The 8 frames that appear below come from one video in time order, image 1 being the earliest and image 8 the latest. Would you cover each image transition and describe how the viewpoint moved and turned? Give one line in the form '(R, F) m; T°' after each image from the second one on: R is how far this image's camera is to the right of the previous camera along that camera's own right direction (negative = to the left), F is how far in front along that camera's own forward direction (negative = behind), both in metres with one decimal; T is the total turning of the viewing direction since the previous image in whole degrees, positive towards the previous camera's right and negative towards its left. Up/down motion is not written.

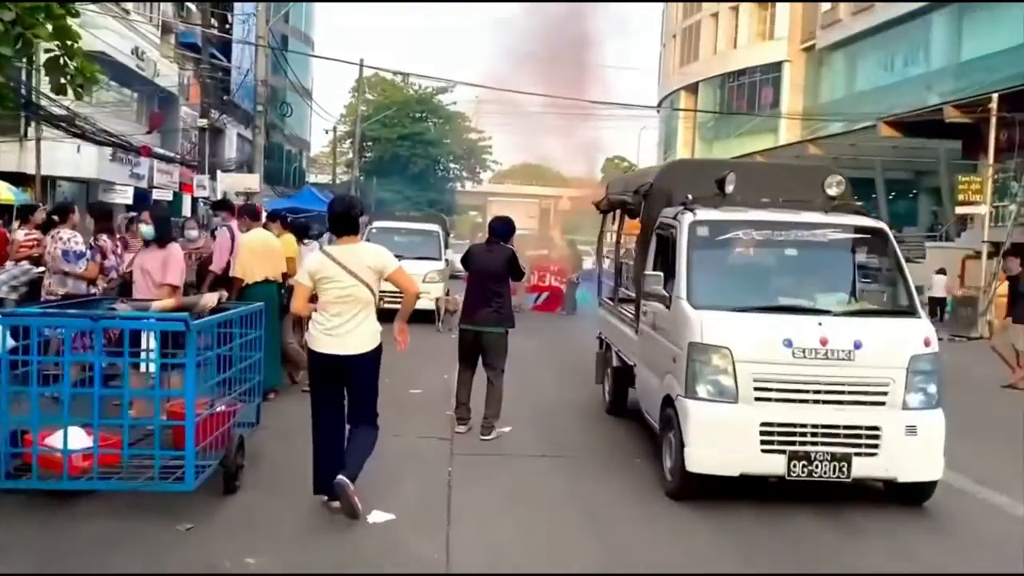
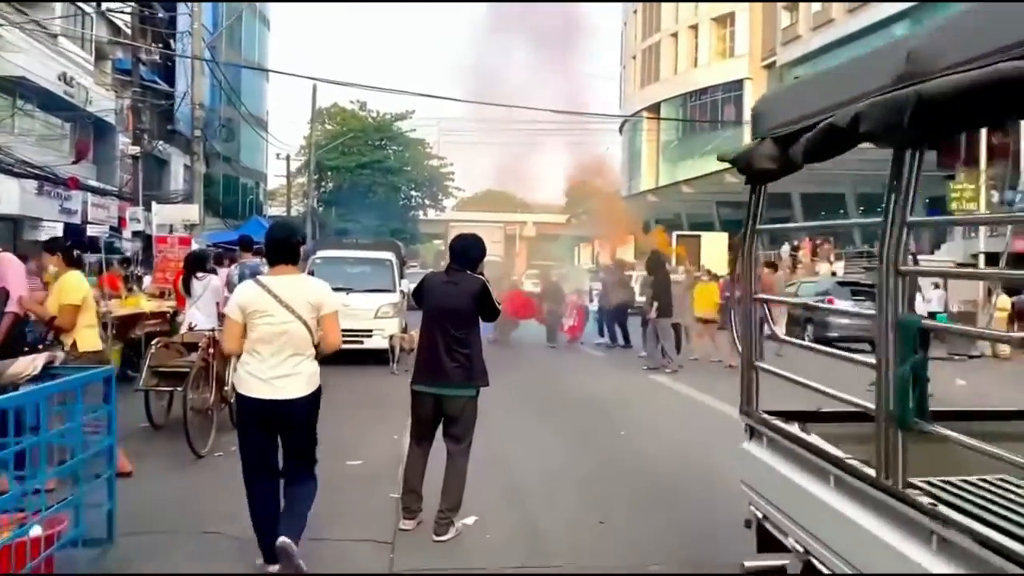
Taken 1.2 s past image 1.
(0.0, +1.4) m; +2°
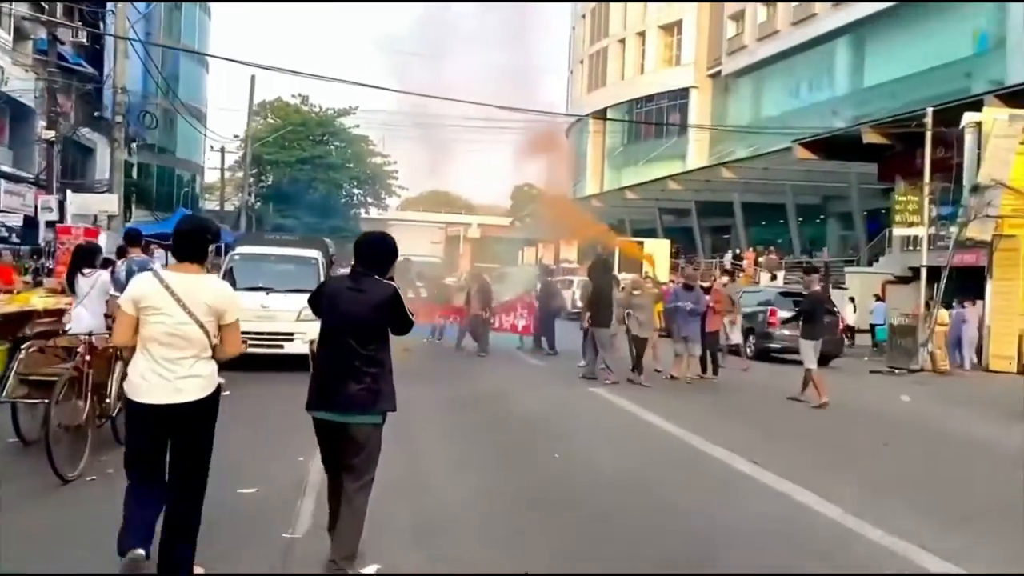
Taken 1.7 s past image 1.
(+0.1, +0.6) m; +4°
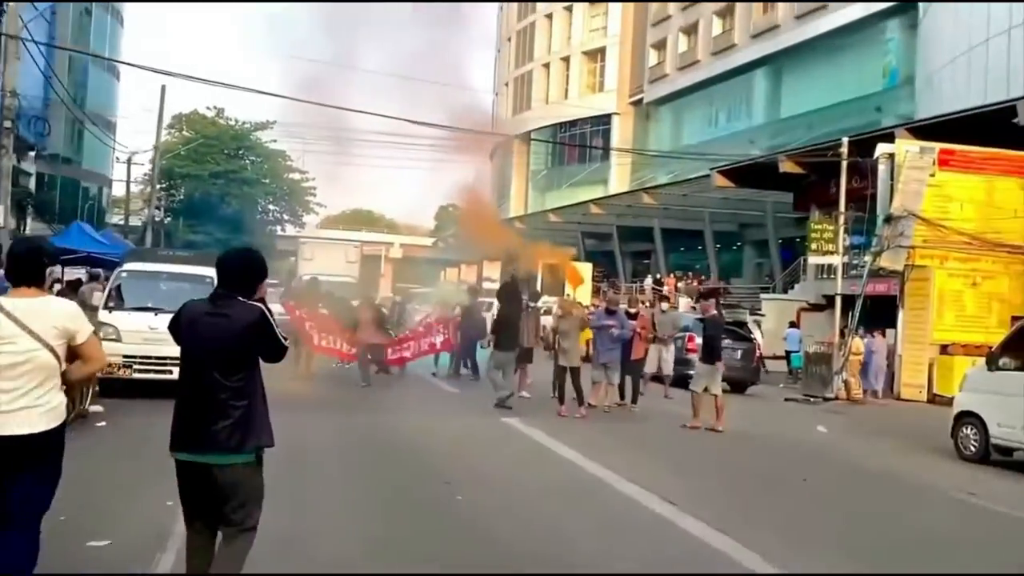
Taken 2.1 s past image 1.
(+0.1, +0.5) m; +5°
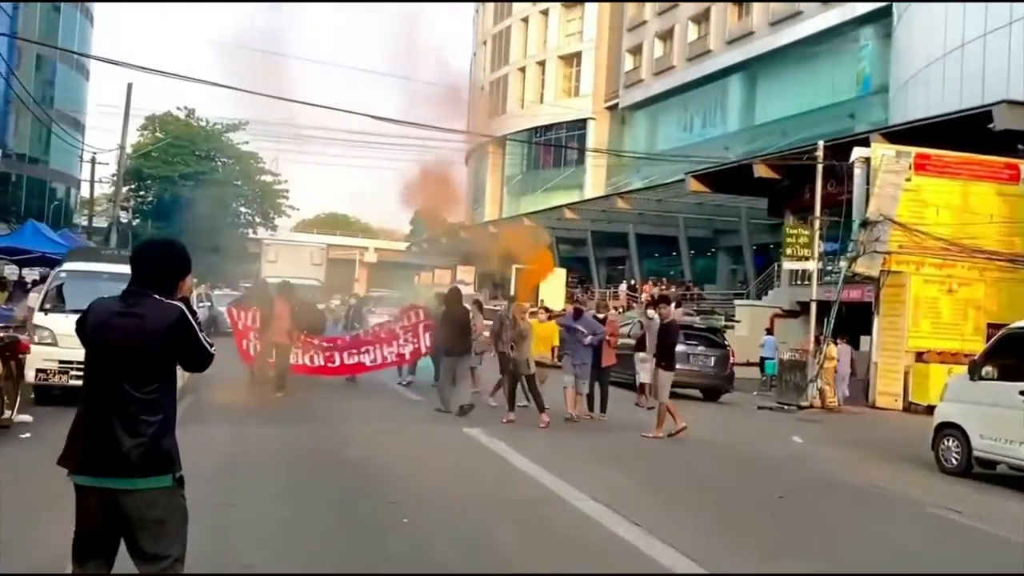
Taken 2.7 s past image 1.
(+0.1, +0.4) m; +2°
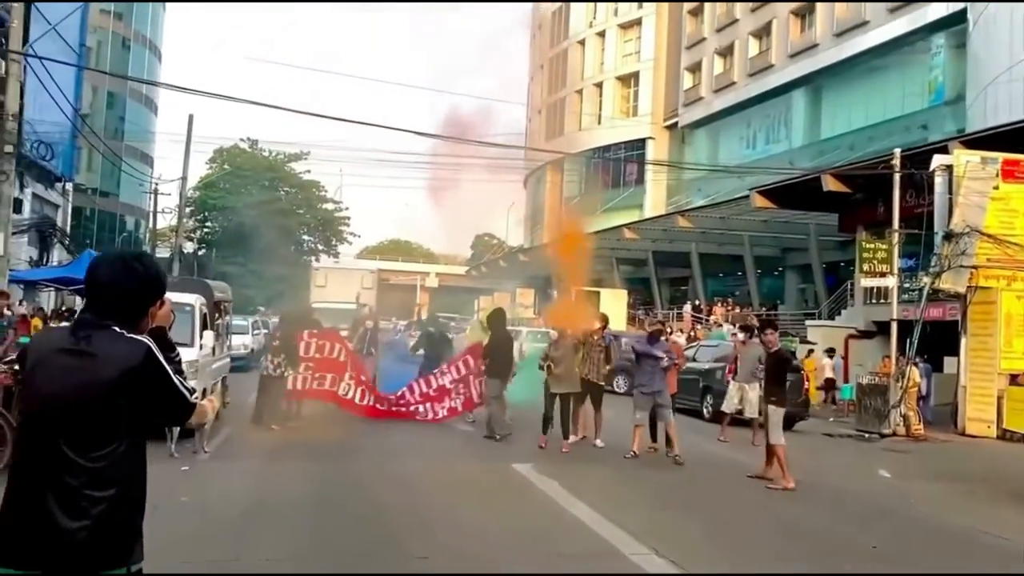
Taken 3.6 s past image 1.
(+0.1, +0.7) m; -4°
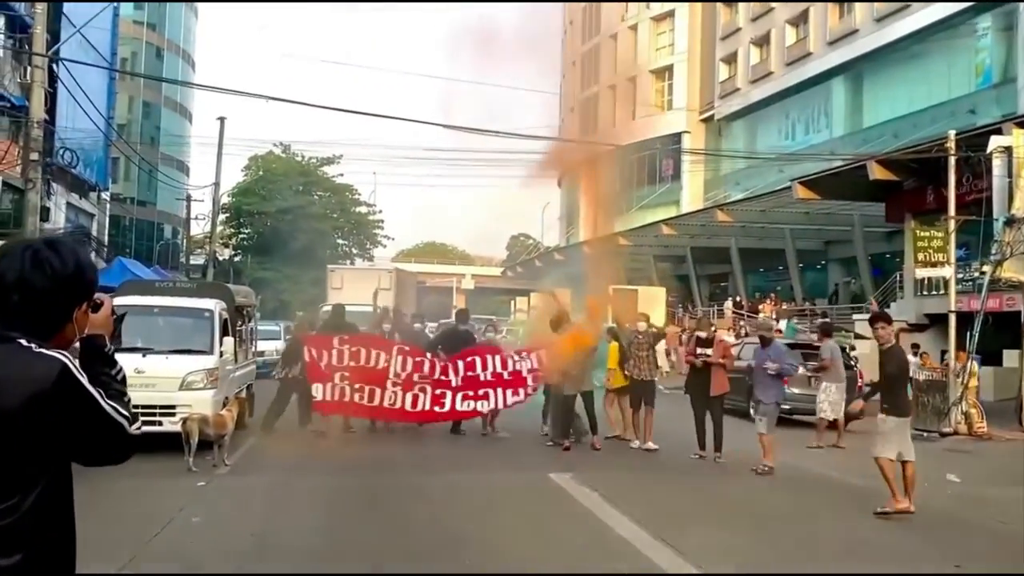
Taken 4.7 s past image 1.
(0.0, +0.5) m; -2°
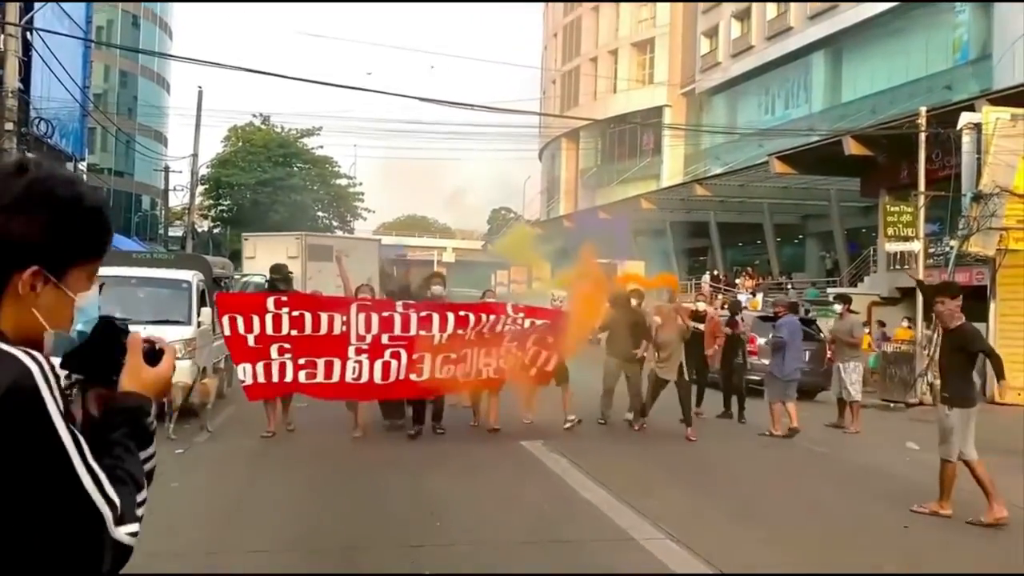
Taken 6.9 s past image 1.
(+0.1, -0.1) m; +1°
